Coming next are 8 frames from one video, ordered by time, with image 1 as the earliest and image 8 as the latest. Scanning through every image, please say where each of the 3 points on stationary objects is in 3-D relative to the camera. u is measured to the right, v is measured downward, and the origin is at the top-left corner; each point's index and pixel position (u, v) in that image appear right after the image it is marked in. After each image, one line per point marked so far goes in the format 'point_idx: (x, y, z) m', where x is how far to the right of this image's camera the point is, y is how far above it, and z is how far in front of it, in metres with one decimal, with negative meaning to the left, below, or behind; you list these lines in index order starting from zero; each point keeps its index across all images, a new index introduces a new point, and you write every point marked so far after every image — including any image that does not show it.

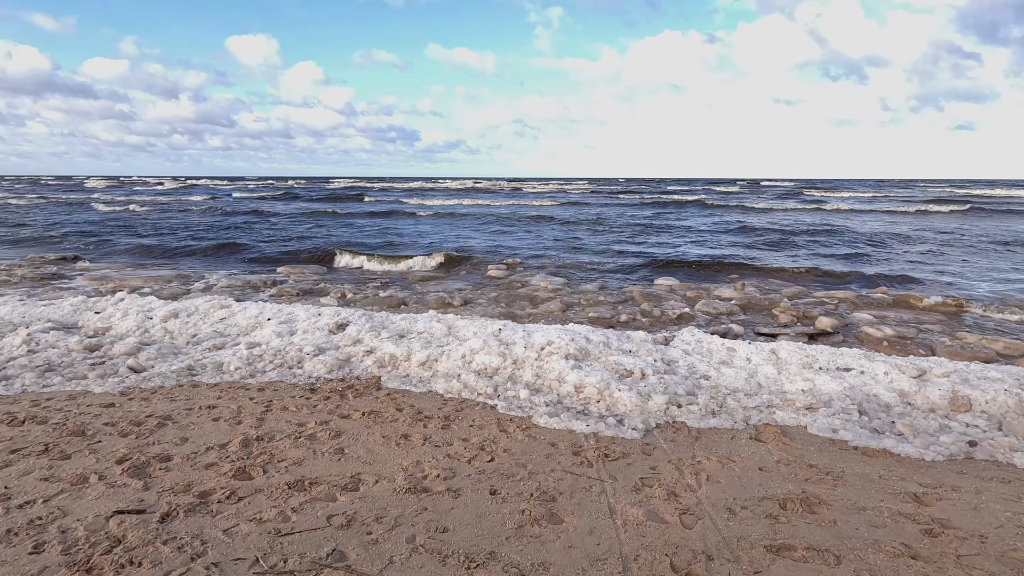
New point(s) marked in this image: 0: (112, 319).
0: (-4.9, -0.4, +6.5) m
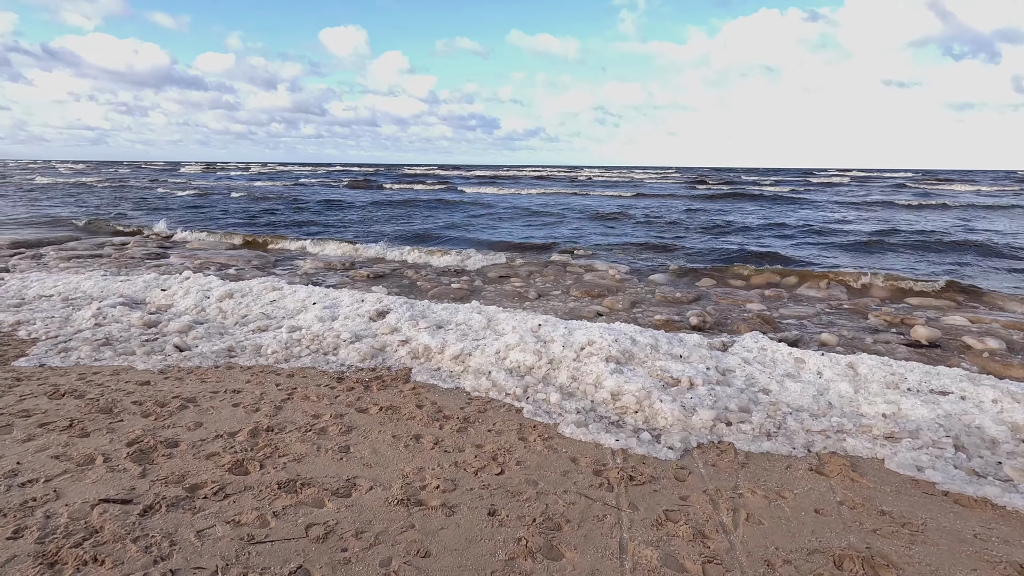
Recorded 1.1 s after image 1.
0: (-4.3, -0.1, +6.8) m
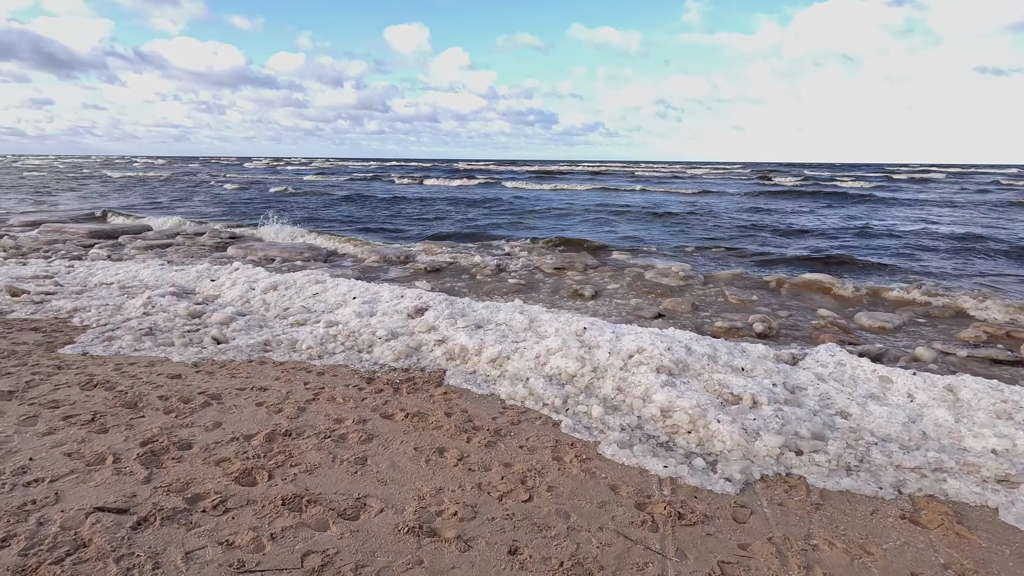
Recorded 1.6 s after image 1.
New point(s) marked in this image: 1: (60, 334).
0: (-3.7, 0.0, +6.8) m
1: (-4.3, -0.4, +5.1) m
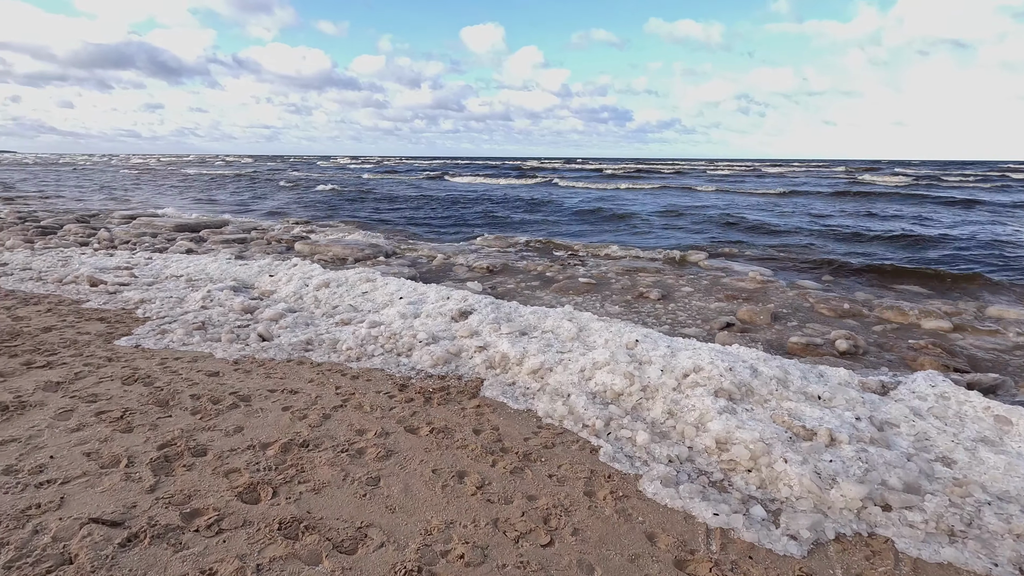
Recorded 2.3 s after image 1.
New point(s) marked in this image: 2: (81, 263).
0: (-3.0, +0.1, +7.0) m
1: (-3.9, -0.4, +5.3) m
2: (-6.7, +0.4, +8.4) m
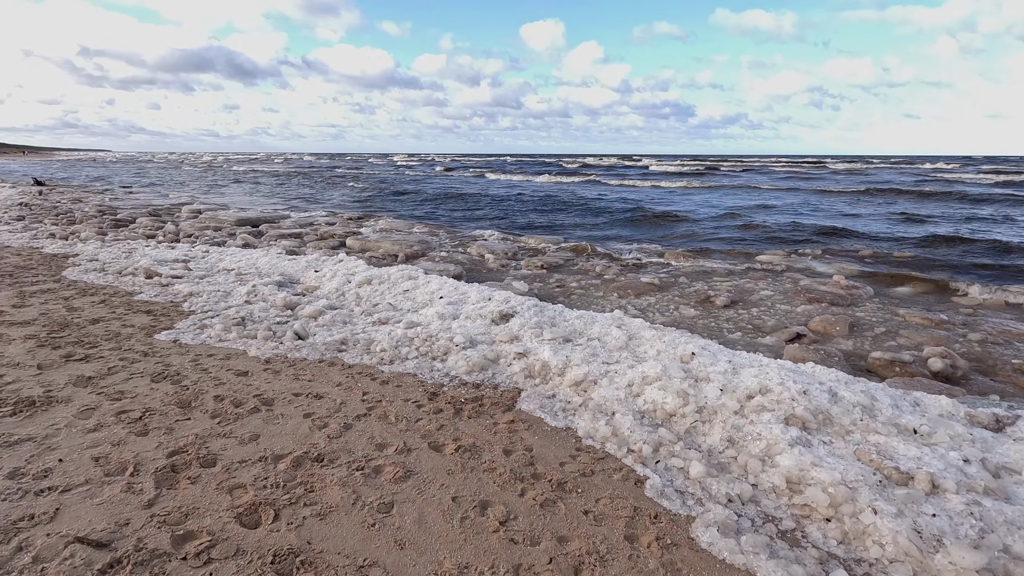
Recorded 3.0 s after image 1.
0: (-2.4, +0.1, +6.9) m
1: (-3.5, -0.3, +5.3) m
2: (-6.0, +0.5, +8.7) m
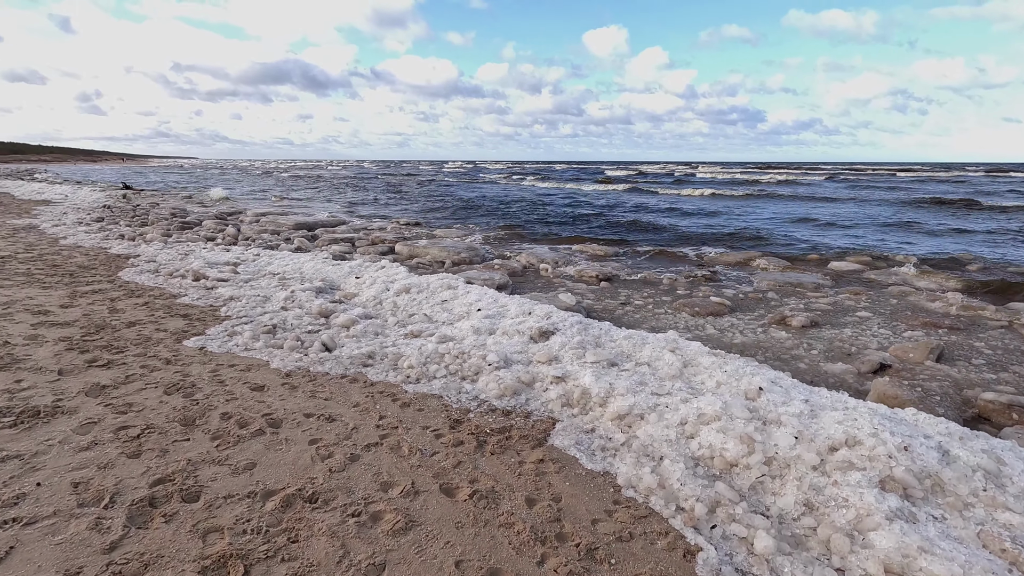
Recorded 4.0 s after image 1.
0: (-1.9, 0.0, +6.7) m
1: (-3.1, -0.4, +5.2) m
2: (-5.2, +0.5, +8.8) m
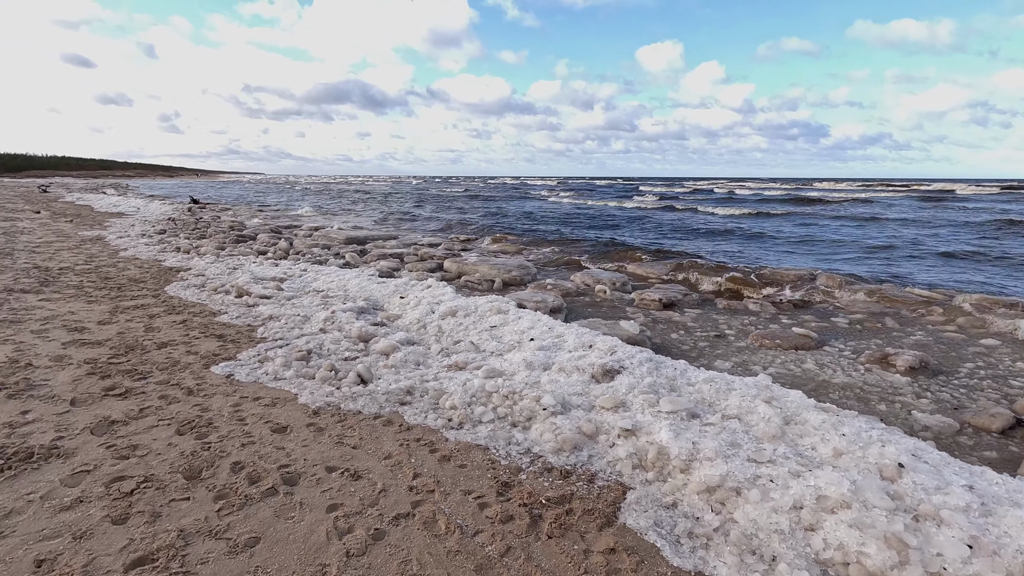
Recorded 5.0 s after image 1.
0: (-1.2, -0.2, +6.2) m
1: (-2.6, -0.5, +4.9) m
2: (-4.3, +0.3, +8.7) m
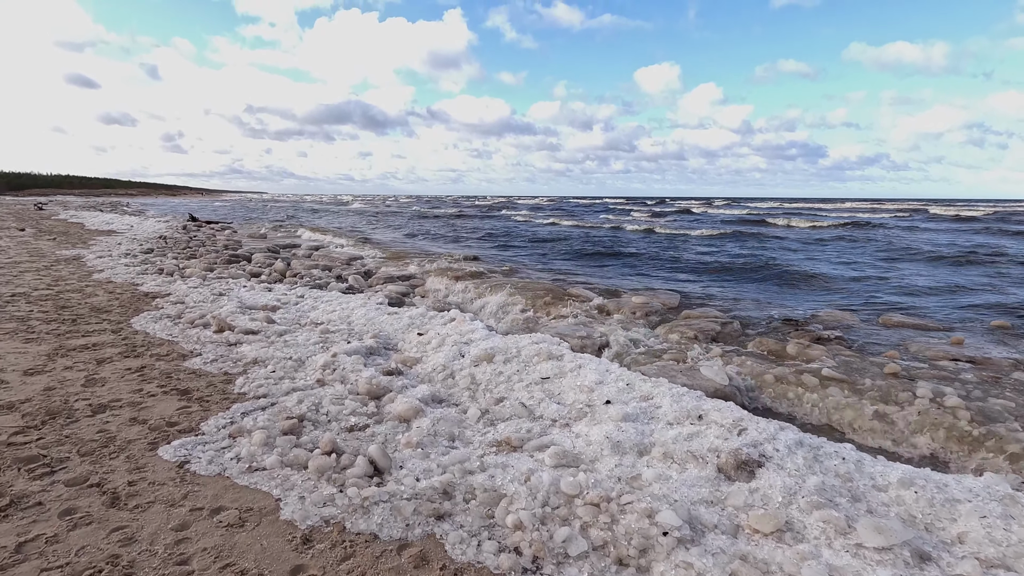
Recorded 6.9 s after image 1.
0: (-0.8, -0.6, +4.9) m
1: (-2.1, -0.8, +3.6) m
2: (-3.9, -0.2, +7.4) m
